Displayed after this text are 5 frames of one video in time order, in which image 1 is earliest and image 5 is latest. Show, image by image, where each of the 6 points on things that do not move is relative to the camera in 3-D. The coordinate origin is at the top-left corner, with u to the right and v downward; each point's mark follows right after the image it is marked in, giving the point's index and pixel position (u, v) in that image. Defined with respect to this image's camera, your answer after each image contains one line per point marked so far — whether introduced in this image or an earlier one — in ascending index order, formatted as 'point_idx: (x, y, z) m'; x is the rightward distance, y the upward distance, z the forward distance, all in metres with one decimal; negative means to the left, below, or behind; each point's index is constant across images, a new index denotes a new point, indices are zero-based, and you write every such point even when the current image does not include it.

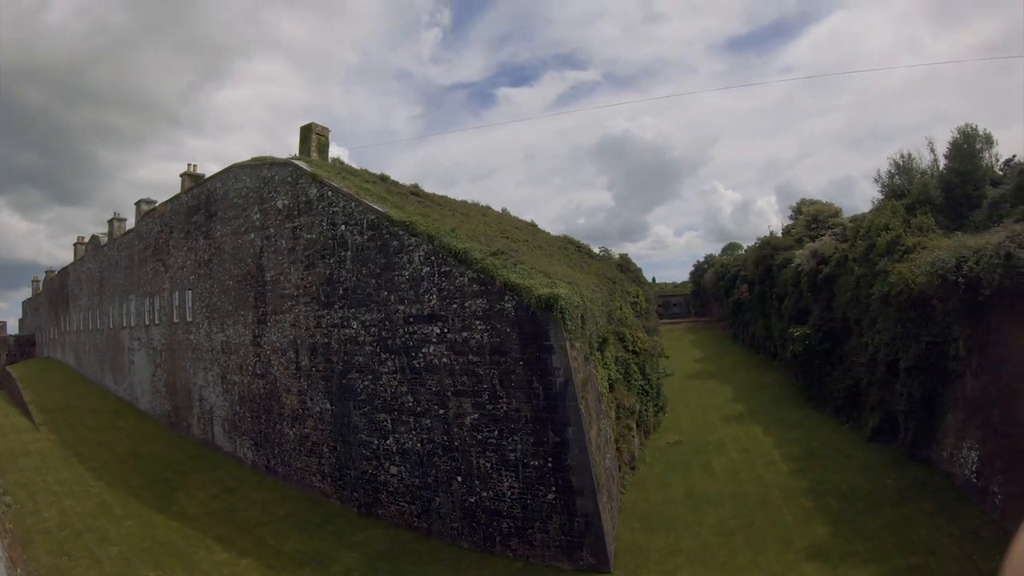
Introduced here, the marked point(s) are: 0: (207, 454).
0: (-7.3, -4.0, +17.4) m
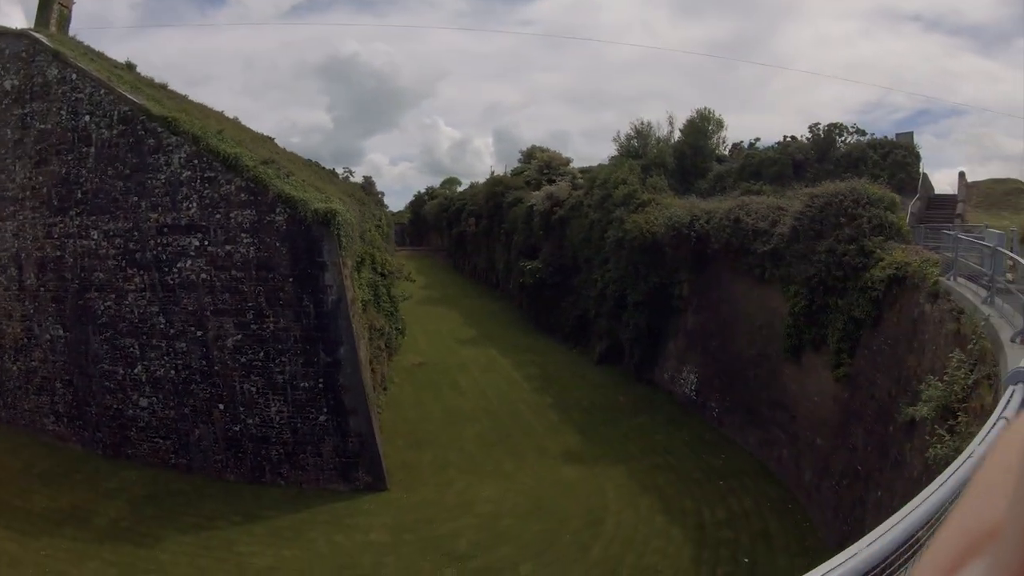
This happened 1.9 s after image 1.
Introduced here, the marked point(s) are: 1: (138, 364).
0: (-12.2, -2.2, +14.4) m
1: (-5.4, -1.2, +10.7) m
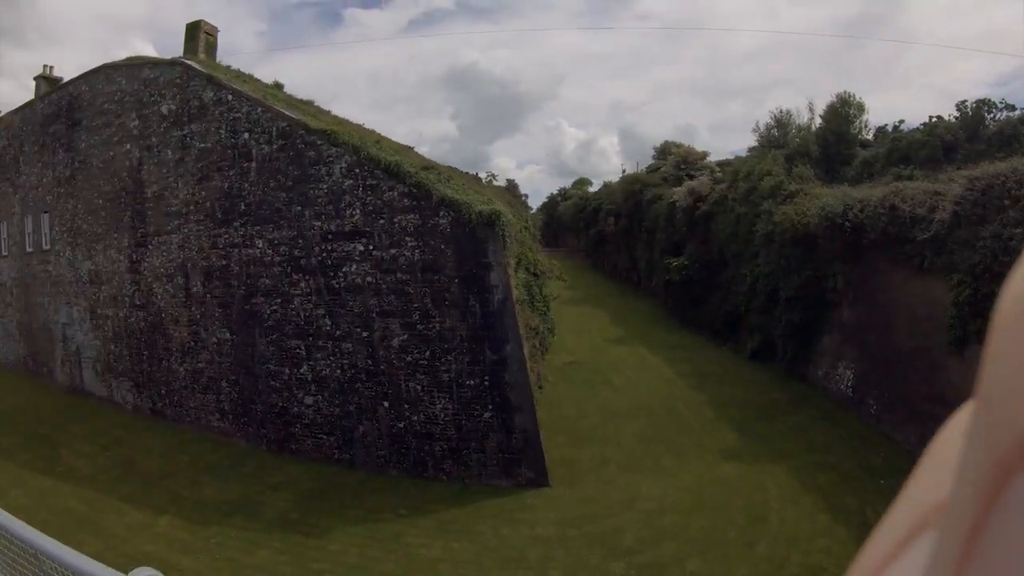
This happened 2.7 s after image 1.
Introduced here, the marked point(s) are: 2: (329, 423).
0: (-9.4, -2.4, +15.7) m
1: (-3.2, -1.2, +11.2) m
2: (-2.8, -2.1, +11.0) m
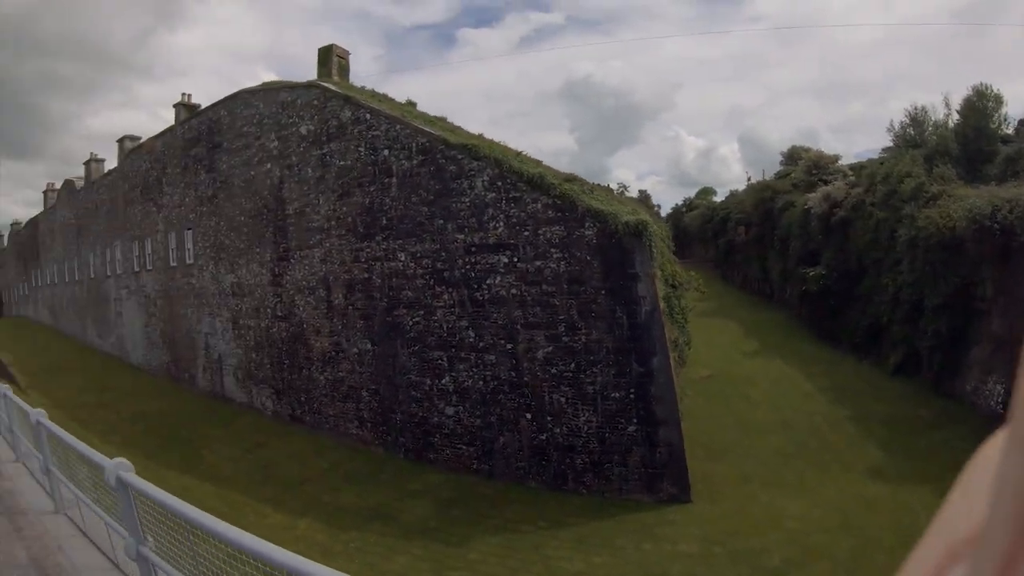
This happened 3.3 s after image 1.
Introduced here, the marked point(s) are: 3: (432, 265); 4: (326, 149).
0: (-6.7, -2.7, +16.6) m
1: (-1.1, -1.4, +11.3) m
2: (-0.7, -2.2, +11.2) m
3: (-1.3, +0.3, +11.3) m
4: (-3.3, +2.5, +12.8) m
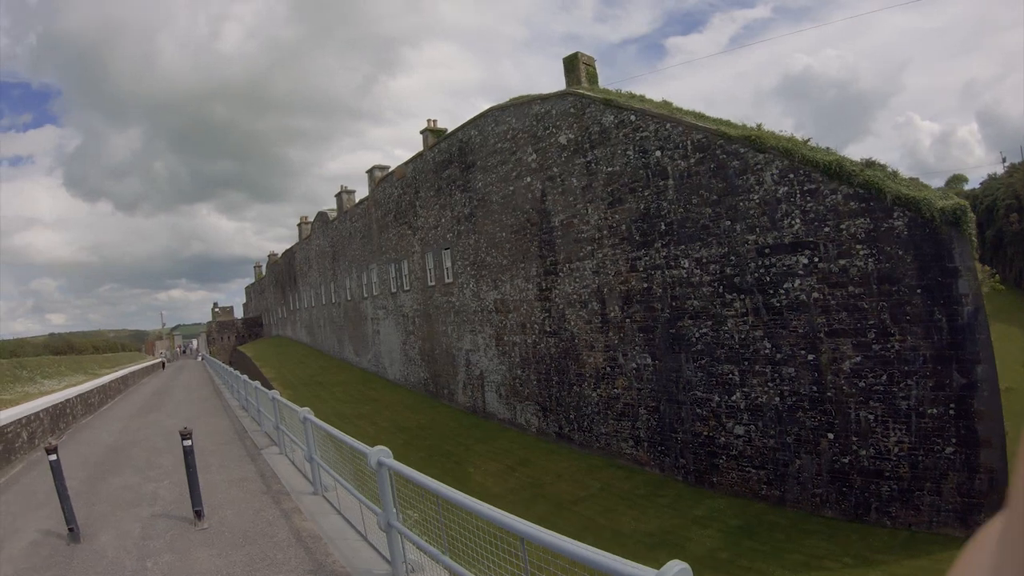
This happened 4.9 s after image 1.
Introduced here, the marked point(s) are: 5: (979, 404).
0: (-0.7, -3.1, +16.9) m
1: (+3.2, -1.5, +10.3) m
2: (+3.5, -2.3, +10.0) m
3: (+2.9, +0.2, +10.3) m
4: (+1.3, +2.2, +12.3) m
5: (+5.5, -1.3, +7.9) m
